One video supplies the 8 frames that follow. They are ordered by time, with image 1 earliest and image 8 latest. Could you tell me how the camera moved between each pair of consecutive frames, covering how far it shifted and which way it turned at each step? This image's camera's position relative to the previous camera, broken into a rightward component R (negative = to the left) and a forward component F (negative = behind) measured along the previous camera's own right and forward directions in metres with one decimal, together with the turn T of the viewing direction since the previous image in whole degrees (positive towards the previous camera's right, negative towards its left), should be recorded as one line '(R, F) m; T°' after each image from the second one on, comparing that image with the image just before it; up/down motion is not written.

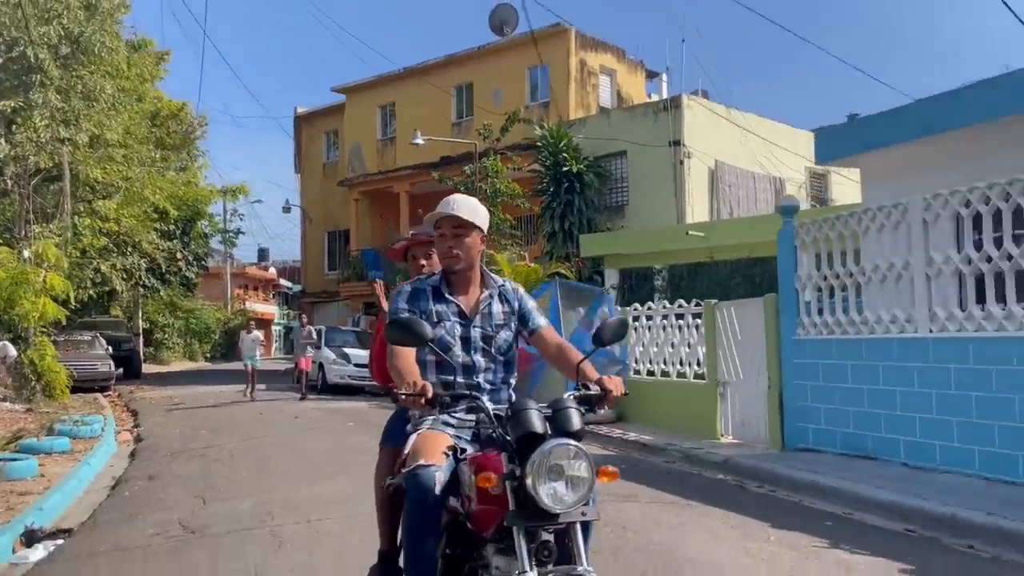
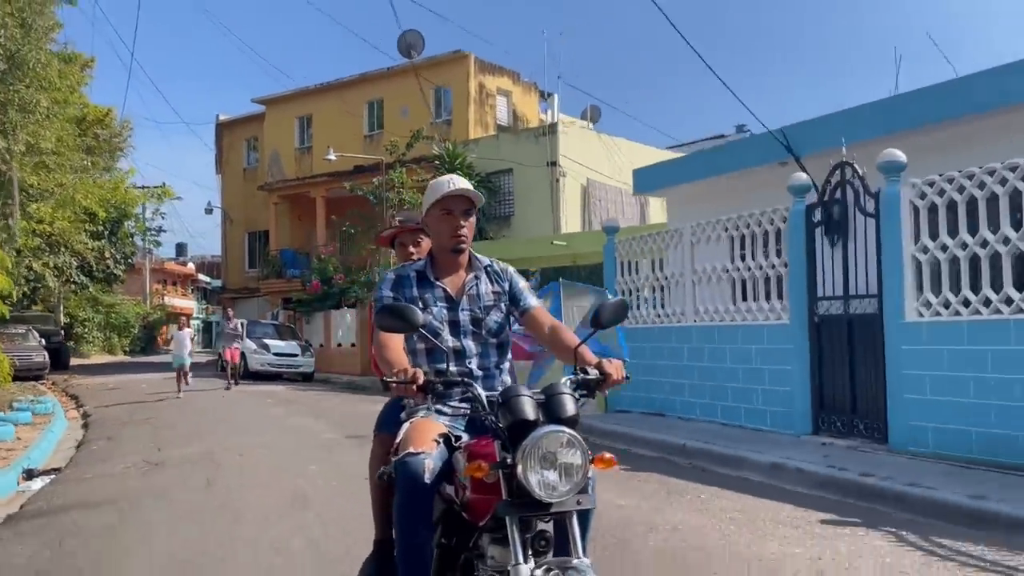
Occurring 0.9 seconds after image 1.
(+0.5, -3.0) m; +5°
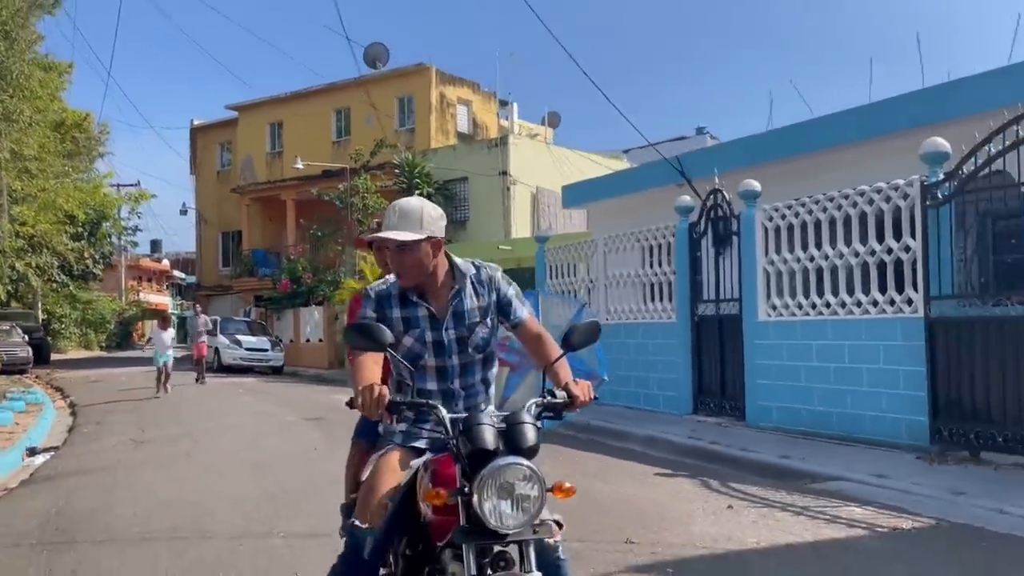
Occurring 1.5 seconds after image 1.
(+0.6, -1.8) m; +1°
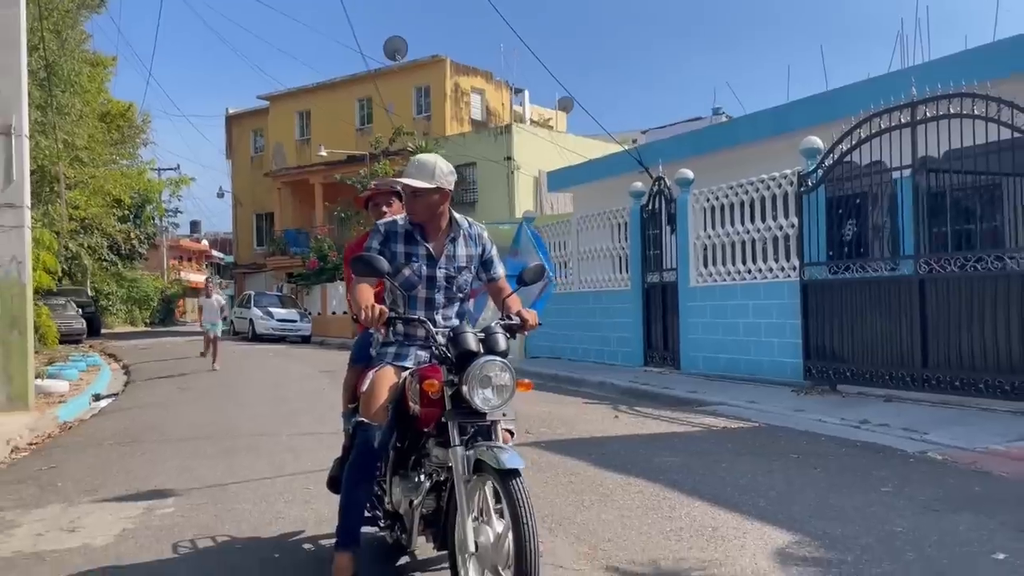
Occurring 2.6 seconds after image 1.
(+0.8, -2.2) m; -2°
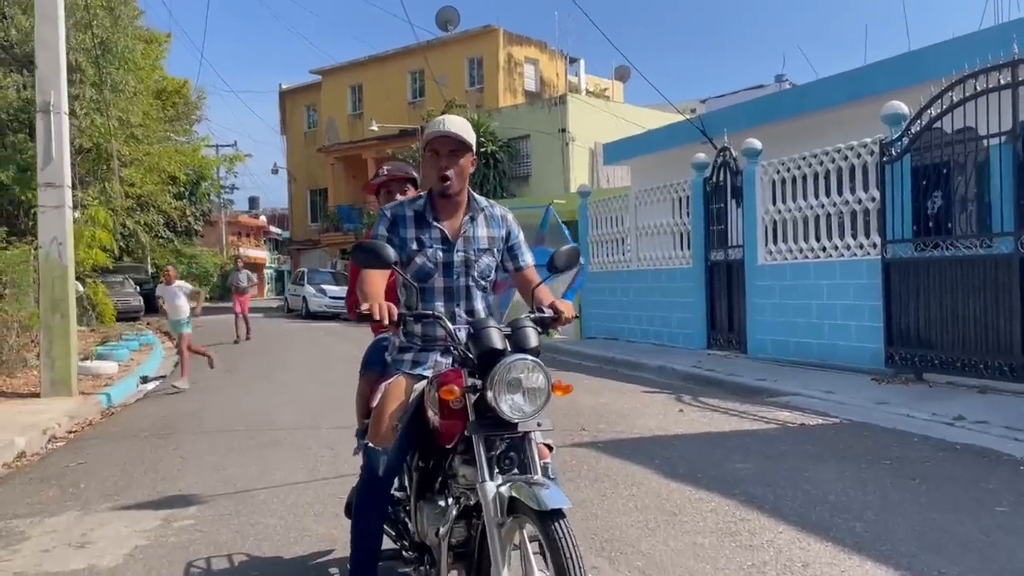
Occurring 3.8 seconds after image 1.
(0.0, +0.6) m; -3°
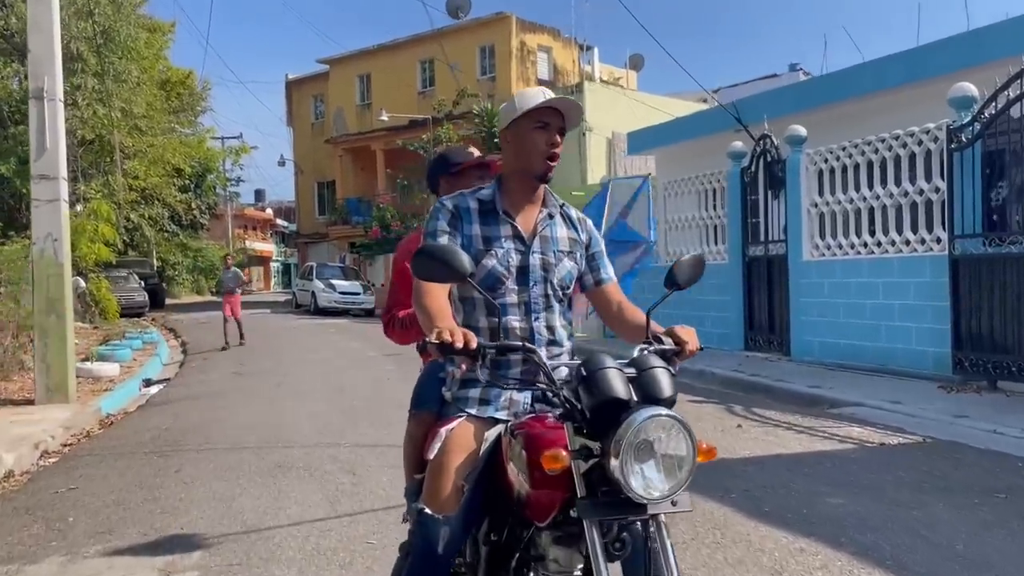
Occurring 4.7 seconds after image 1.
(-0.3, +0.8) m; 0°
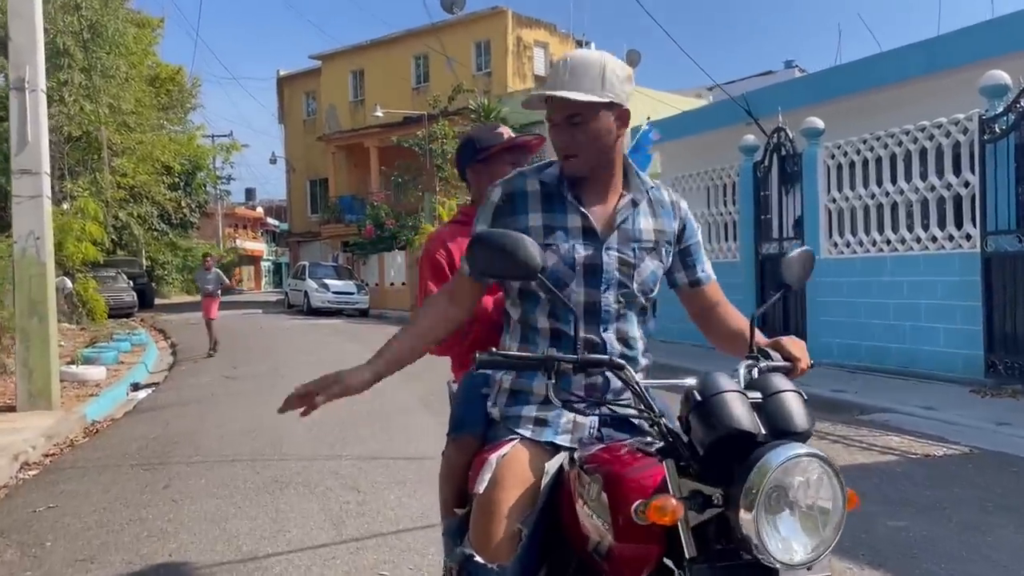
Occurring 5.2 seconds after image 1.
(-0.2, +0.5) m; +1°
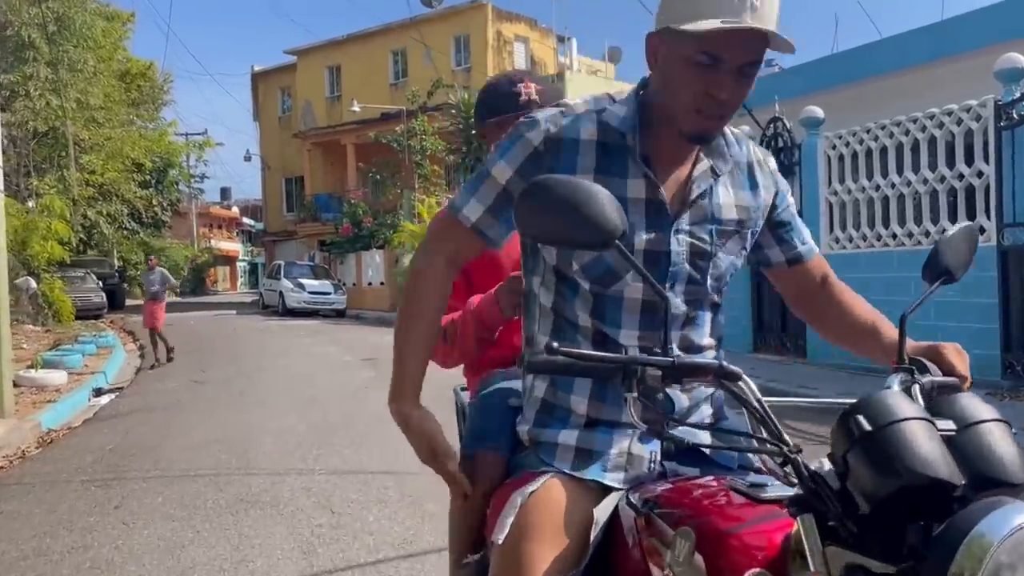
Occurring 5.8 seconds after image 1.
(-0.1, +0.6) m; +1°
